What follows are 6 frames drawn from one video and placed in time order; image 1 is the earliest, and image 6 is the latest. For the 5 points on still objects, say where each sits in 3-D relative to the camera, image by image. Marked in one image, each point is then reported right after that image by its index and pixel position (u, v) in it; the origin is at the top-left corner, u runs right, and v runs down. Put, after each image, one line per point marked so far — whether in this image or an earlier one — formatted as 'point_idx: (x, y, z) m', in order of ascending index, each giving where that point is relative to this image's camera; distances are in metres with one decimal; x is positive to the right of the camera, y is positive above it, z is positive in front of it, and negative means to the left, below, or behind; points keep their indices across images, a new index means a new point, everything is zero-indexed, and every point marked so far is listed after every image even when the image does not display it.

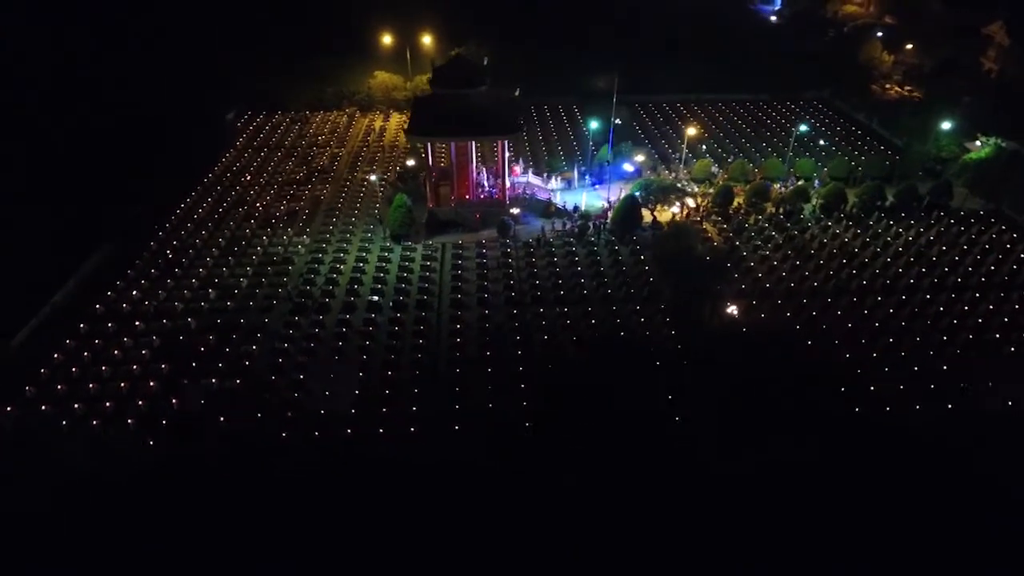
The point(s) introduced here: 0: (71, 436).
0: (-7.4, -2.5, +12.0) m
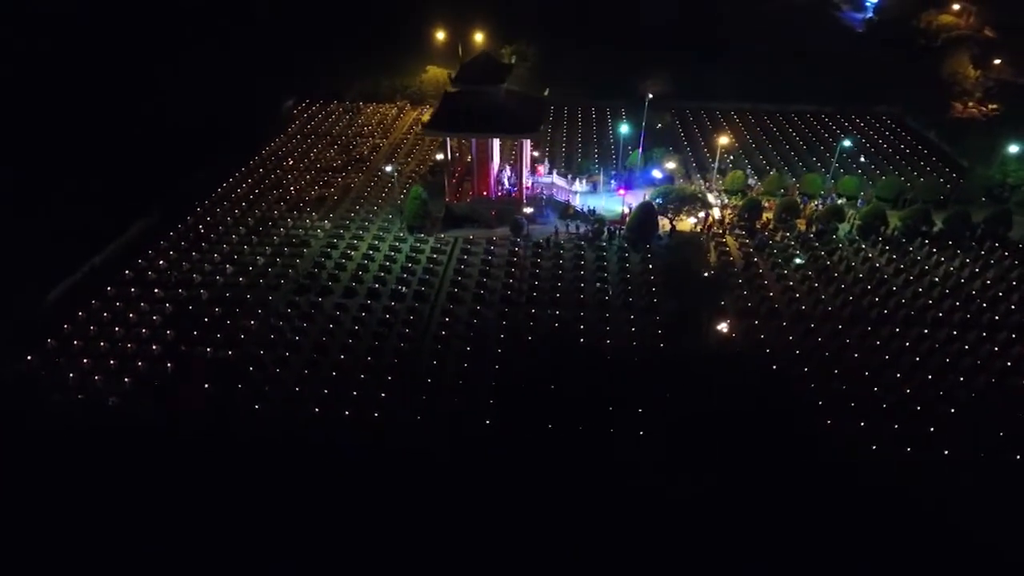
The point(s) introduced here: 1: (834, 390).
0: (-8.1, -1.8, +13.1) m
1: (+6.0, -1.9, +13.3) m
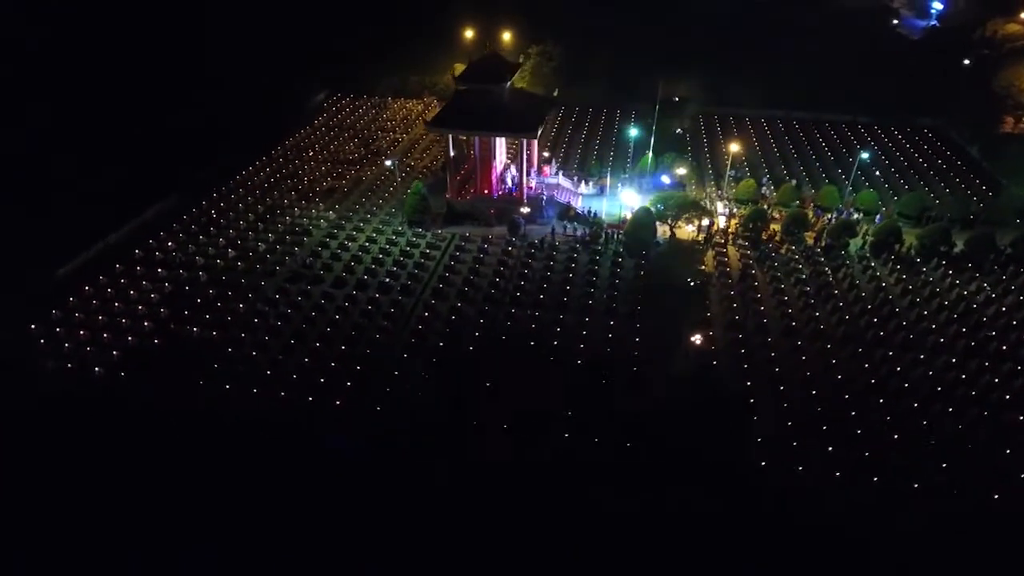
0: (-8.7, -1.3, +13.9) m
1: (+5.2, -2.2, +12.7) m
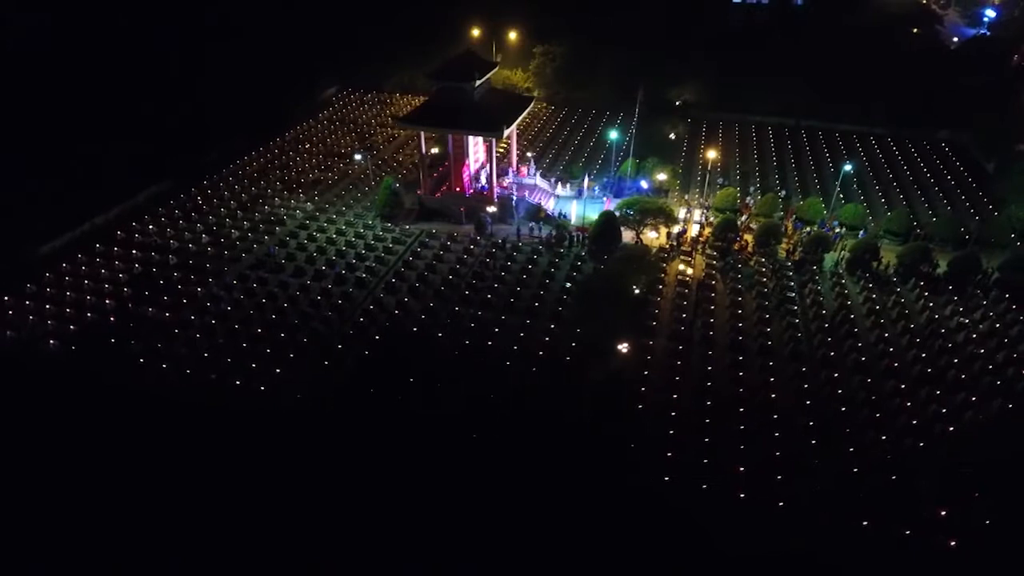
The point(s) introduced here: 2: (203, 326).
0: (-10.0, -0.8, +14.8) m
1: (+3.7, -2.4, +12.2) m
2: (-6.4, -0.8, +14.8) m
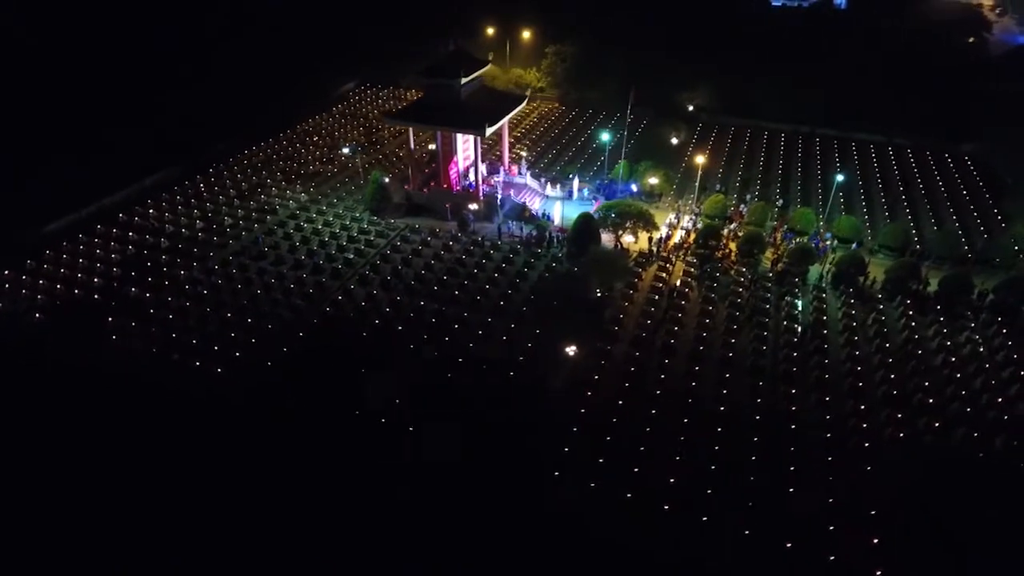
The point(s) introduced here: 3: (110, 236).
0: (-10.8, -0.3, +15.6) m
1: (+2.6, -2.5, +11.9) m
2: (-7.1, -0.4, +15.3) m
3: (-10.0, +1.3, +17.8) m
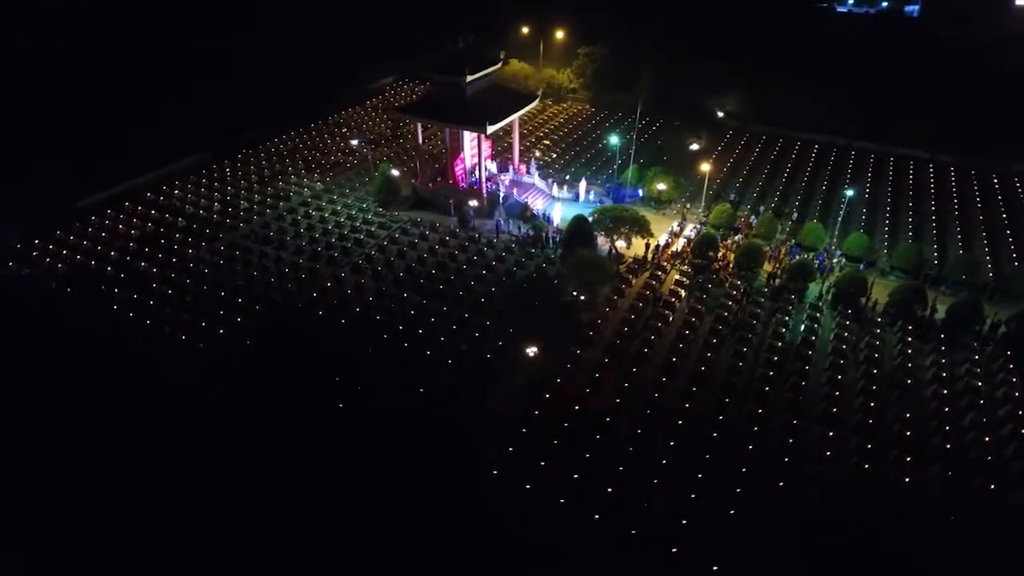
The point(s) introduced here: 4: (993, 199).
0: (-11.0, +0.4, +16.7) m
1: (+1.7, -2.6, +11.5) m
2: (-7.4, +0.1, +15.9) m
3: (-9.9, +2.0, +18.8) m
4: (+11.9, +2.2, +17.8) m
